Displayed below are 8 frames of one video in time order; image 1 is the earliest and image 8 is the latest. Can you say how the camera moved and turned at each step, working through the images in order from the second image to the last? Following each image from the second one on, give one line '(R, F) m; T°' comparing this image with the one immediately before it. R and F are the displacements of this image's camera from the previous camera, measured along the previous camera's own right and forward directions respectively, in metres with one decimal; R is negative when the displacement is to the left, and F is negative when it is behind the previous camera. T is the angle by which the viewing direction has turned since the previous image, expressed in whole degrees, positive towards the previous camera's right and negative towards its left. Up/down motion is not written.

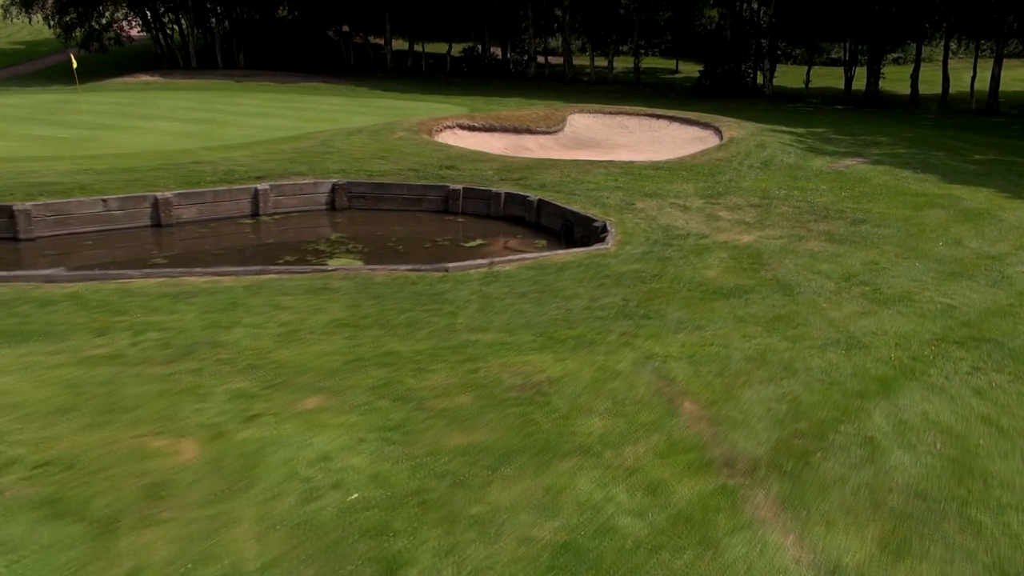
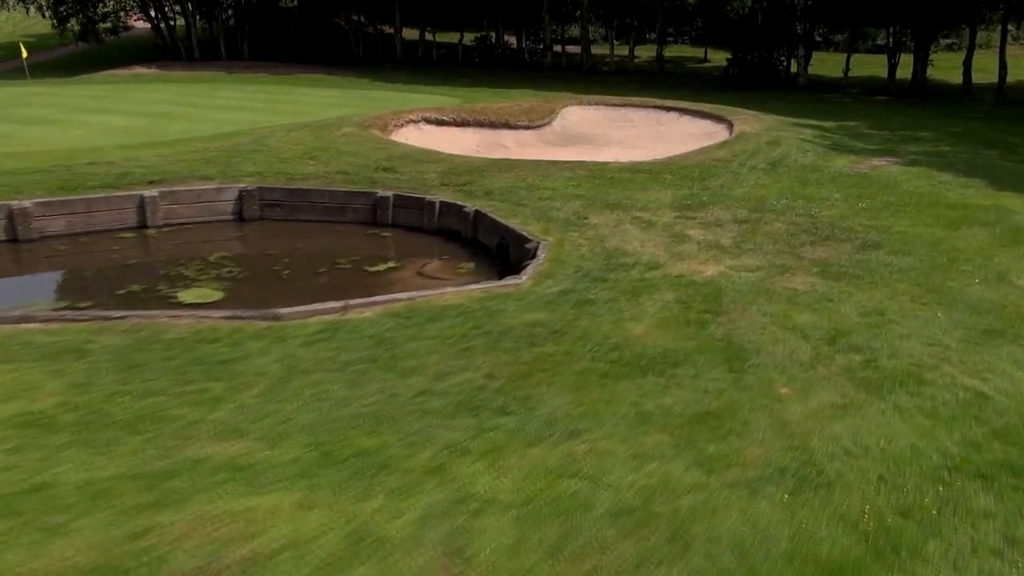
(+1.9, +3.0) m; -3°
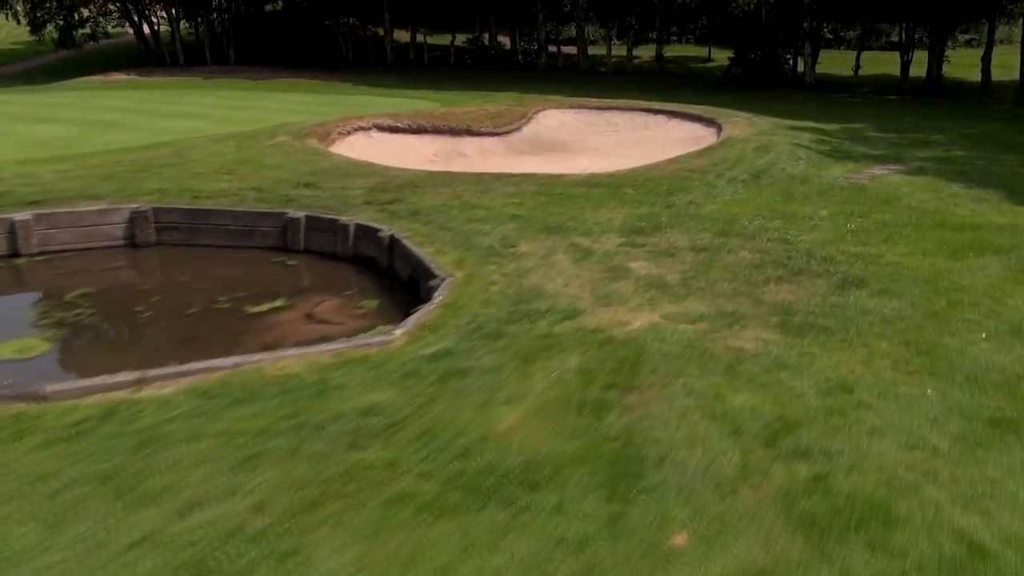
(+1.4, +2.0) m; -1°
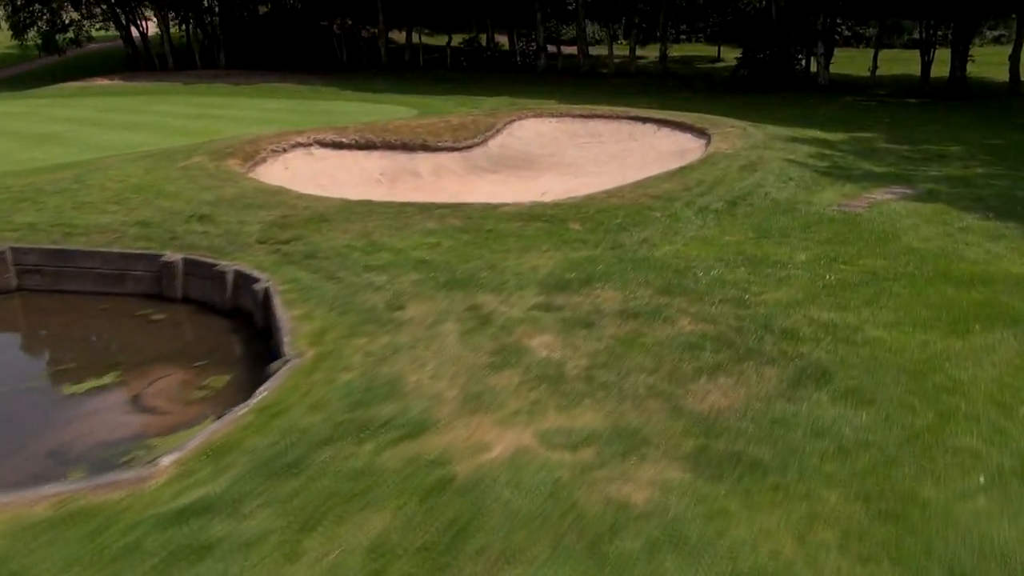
(+1.4, +2.0) m; -2°
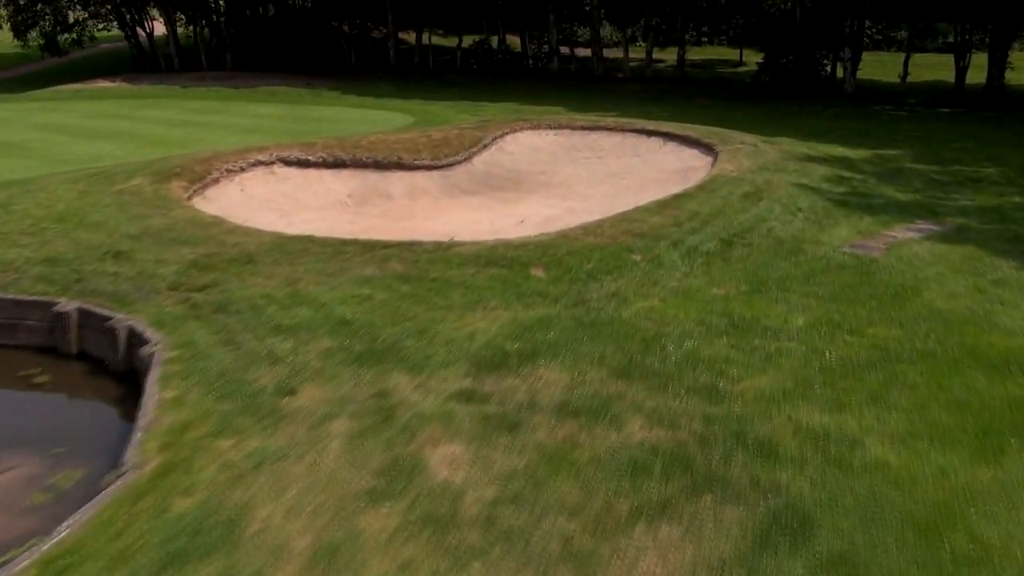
(+0.9, +1.6) m; -2°
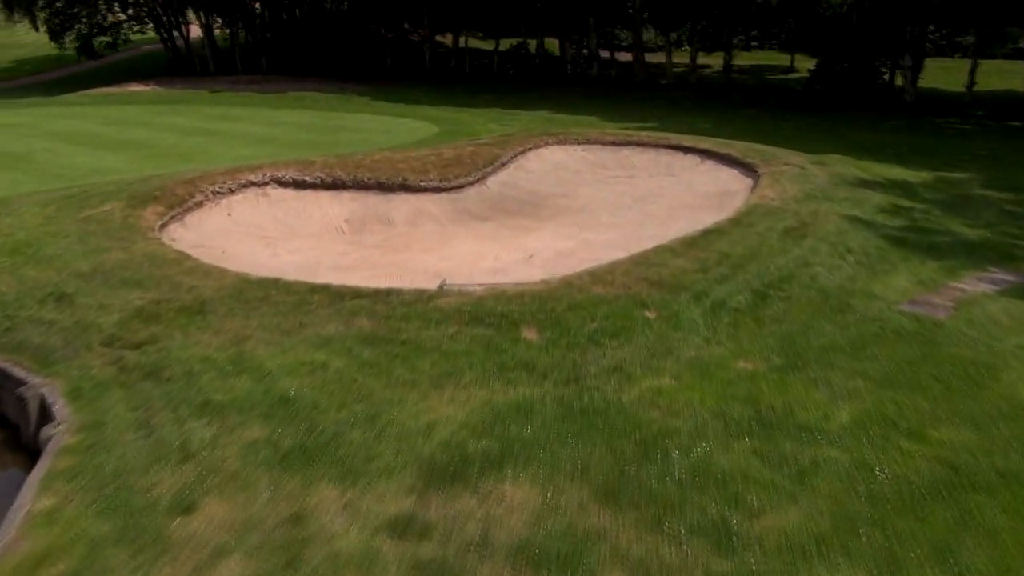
(+0.6, +1.5) m; -3°
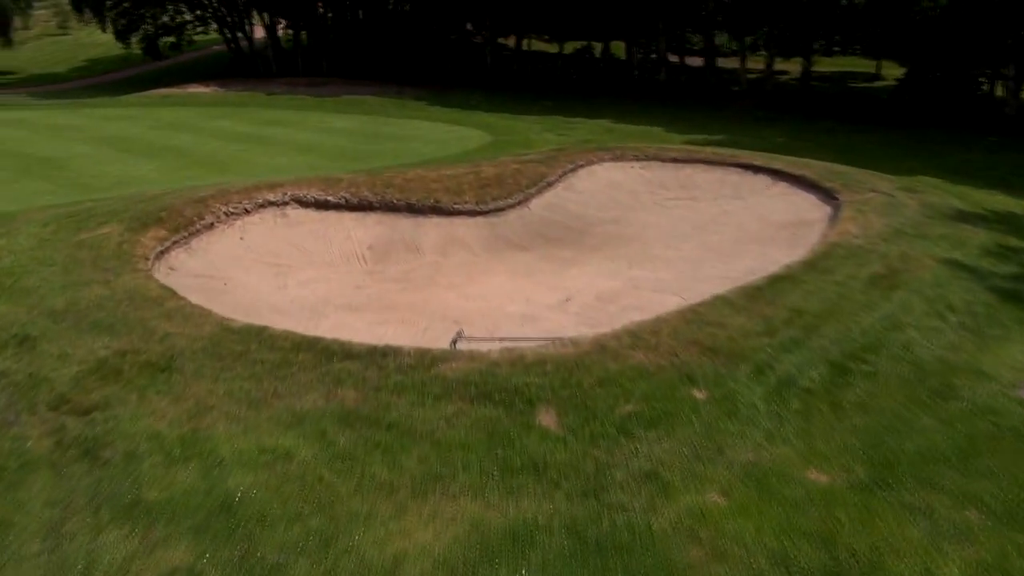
(+0.4, +1.5) m; -5°
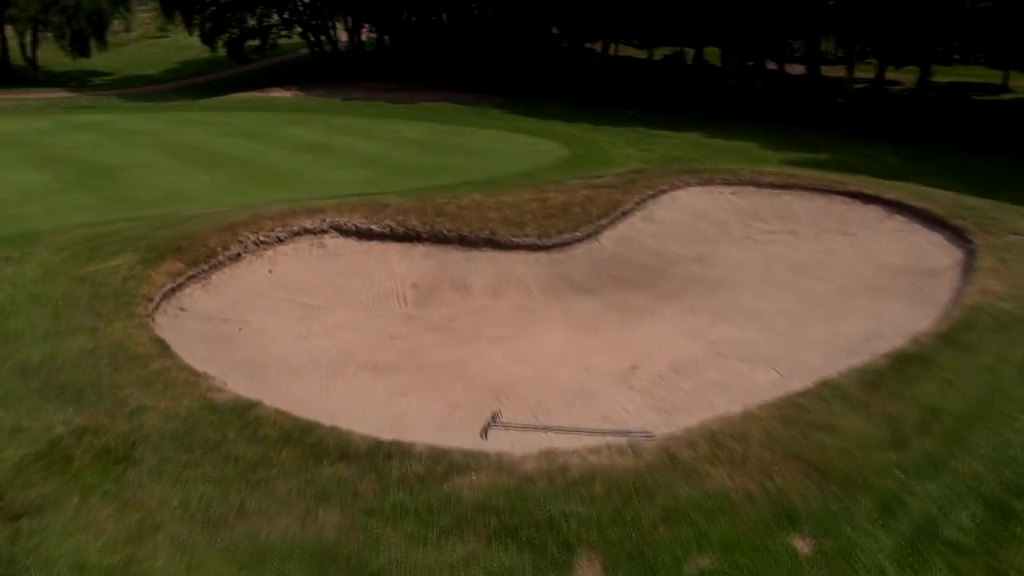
(+0.3, +1.7) m; -6°
